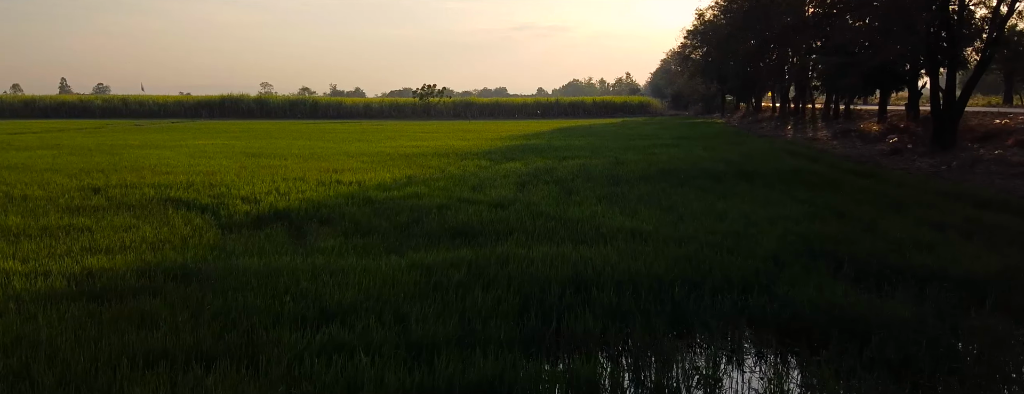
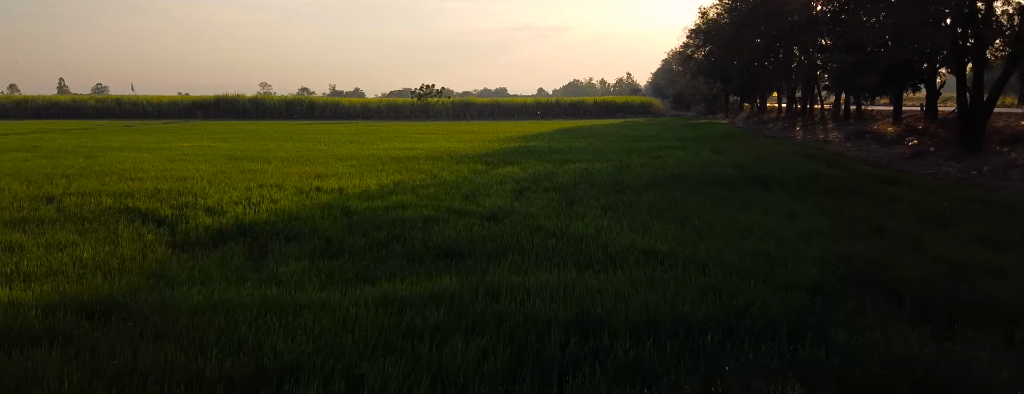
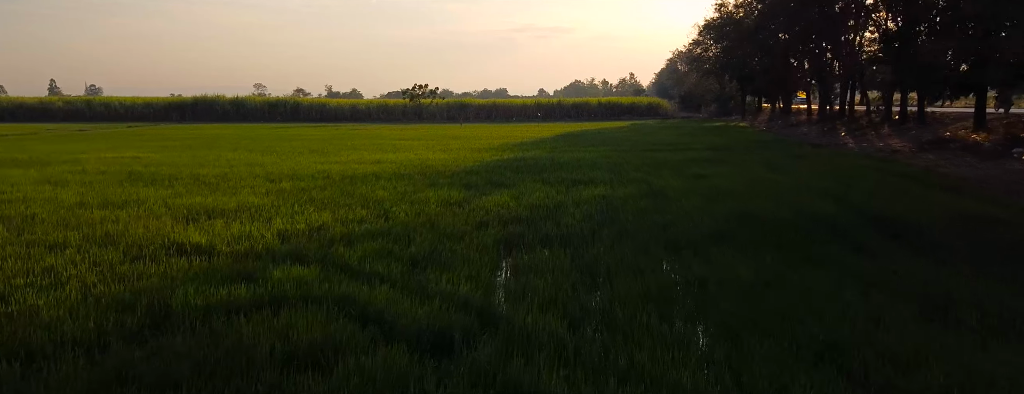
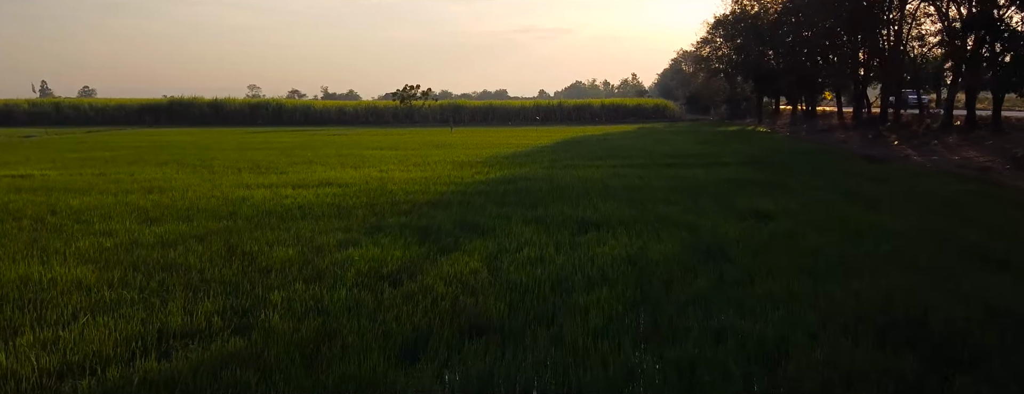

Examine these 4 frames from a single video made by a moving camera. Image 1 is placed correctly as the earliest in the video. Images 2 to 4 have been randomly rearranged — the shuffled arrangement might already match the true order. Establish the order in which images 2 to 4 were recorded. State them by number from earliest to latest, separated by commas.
2, 3, 4
